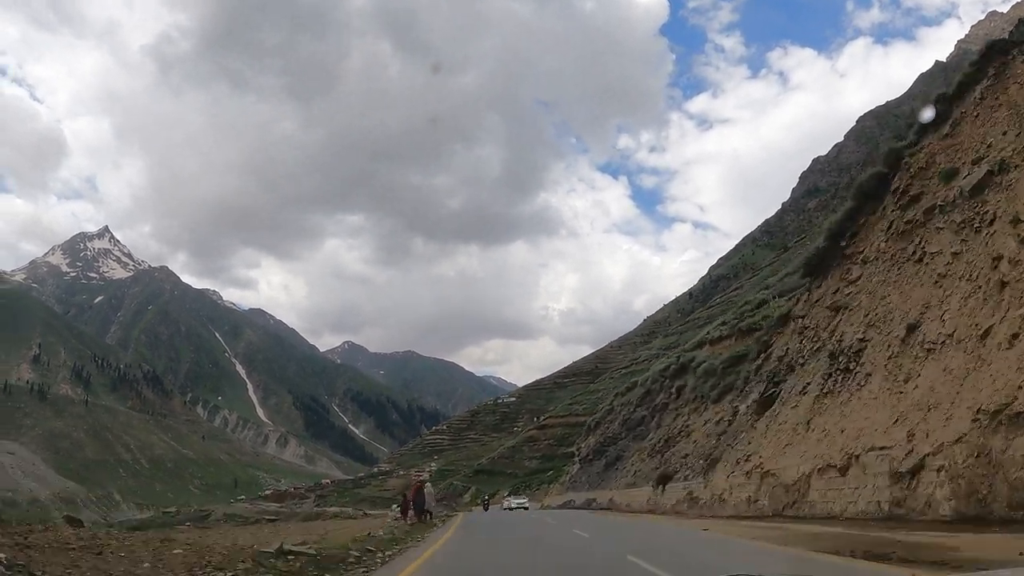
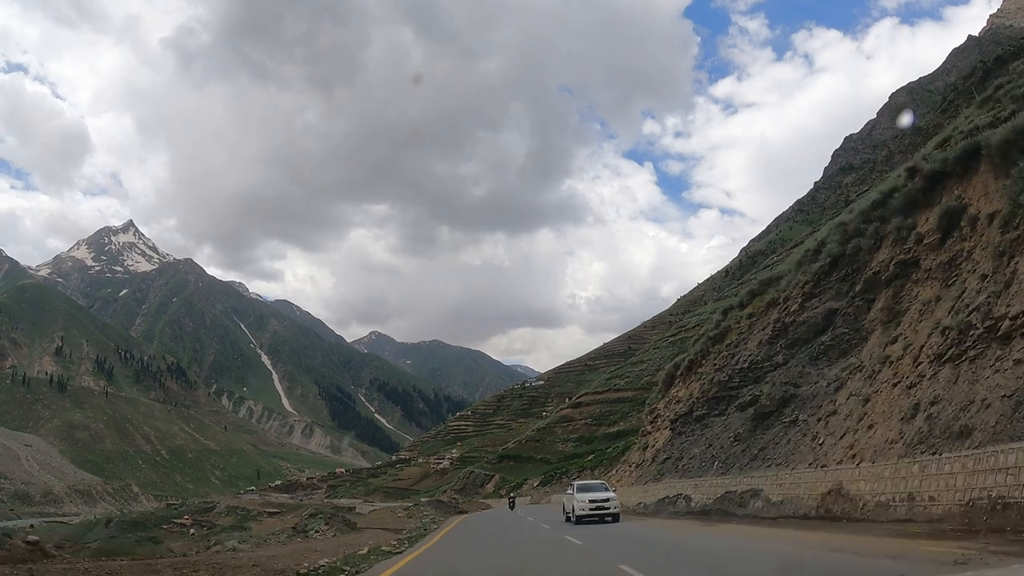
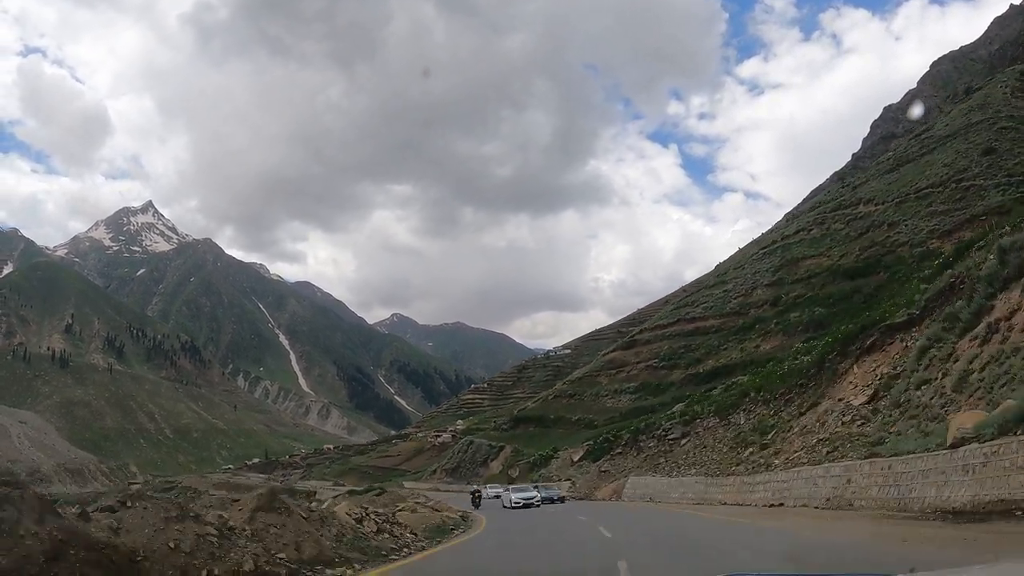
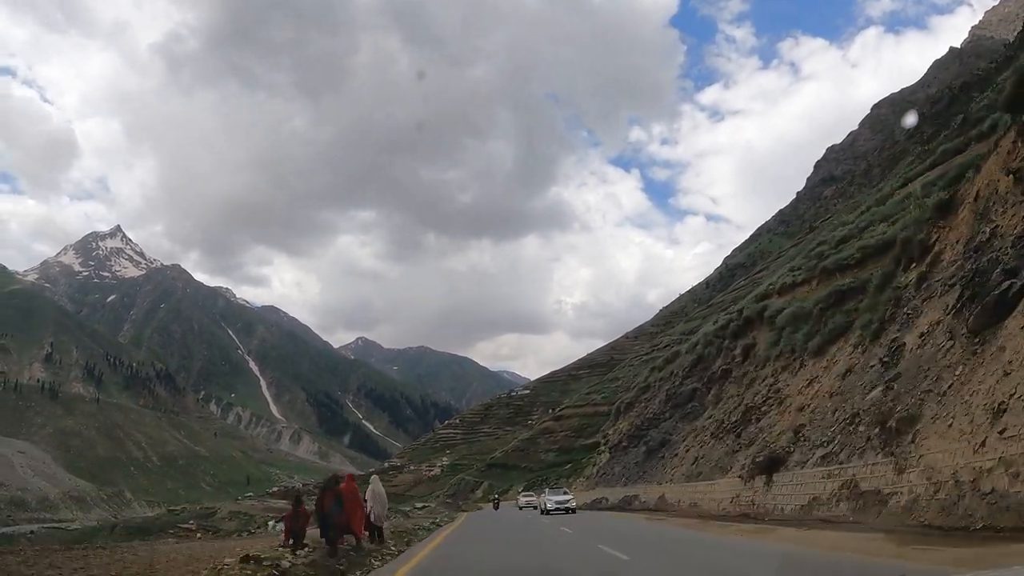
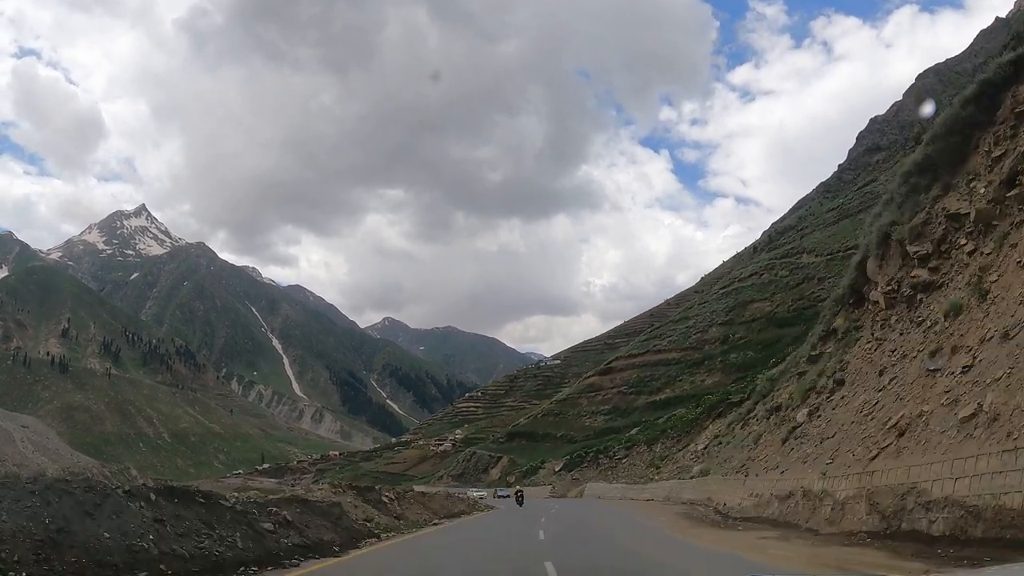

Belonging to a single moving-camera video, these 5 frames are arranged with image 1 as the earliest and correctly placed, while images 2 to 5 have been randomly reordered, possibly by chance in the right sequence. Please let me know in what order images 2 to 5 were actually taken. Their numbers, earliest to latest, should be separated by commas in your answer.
4, 2, 5, 3
